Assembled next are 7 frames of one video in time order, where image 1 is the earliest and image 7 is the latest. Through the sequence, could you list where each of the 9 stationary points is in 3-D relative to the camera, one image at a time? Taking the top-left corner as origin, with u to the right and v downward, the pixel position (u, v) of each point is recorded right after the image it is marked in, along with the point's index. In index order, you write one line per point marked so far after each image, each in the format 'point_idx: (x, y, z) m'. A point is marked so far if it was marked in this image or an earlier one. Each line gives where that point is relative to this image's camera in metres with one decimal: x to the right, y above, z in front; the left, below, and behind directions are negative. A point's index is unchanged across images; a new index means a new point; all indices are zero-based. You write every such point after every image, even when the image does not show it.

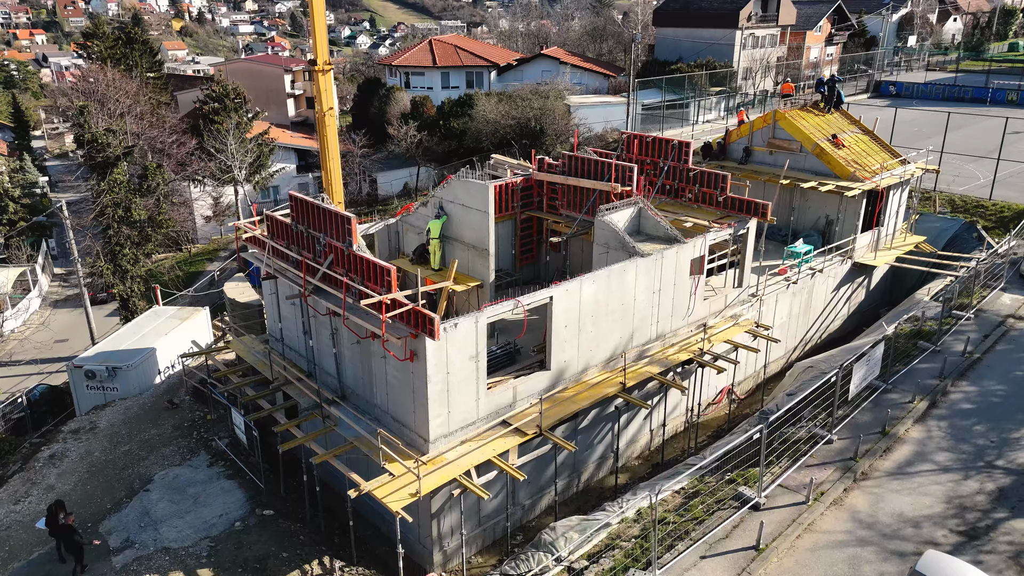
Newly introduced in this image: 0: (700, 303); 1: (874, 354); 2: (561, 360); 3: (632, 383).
0: (+4.9, -0.4, +19.6) m
1: (+7.3, -1.3, +15.1) m
2: (+1.1, -1.6, +16.4) m
3: (+2.7, -2.1, +16.9) m
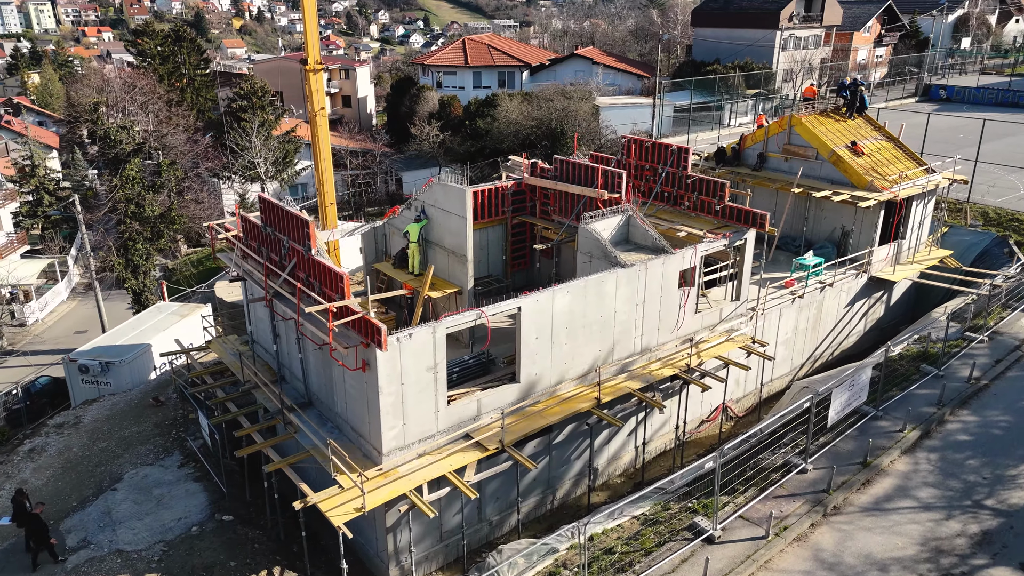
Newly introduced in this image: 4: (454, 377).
0: (+4.4, -0.7, +18.8) m
1: (+6.5, -1.7, +14.2) m
2: (+0.4, -1.8, +15.8) m
3: (+2.1, -2.4, +16.2) m
4: (-1.2, -1.9, +16.1) m
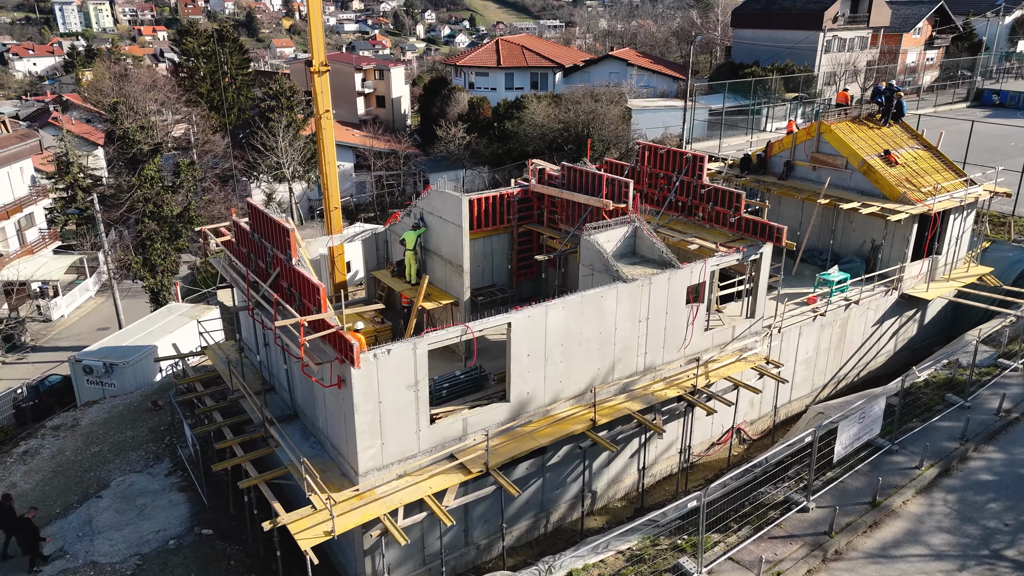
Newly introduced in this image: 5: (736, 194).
0: (+4.4, -1.1, +17.8) m
1: (+6.2, -2.1, +13.1) m
2: (+0.2, -2.1, +15.1) m
3: (+1.9, -2.7, +15.4) m
4: (-1.4, -2.2, +15.4) m
5: (+5.5, +2.3, +18.7) m
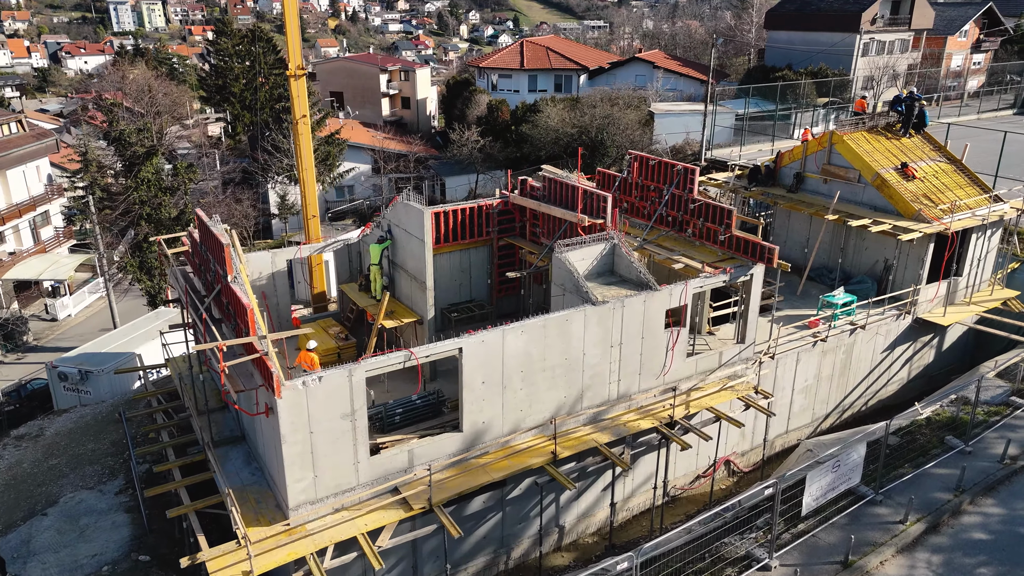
0: (+3.7, -1.6, +16.6) m
1: (+5.2, -2.7, +11.8) m
2: (-0.6, -2.5, +14.1) m
3: (+1.0, -3.2, +14.3) m
4: (-2.2, -2.5, +14.5) m
5: (+5.0, +1.8, +17.4) m
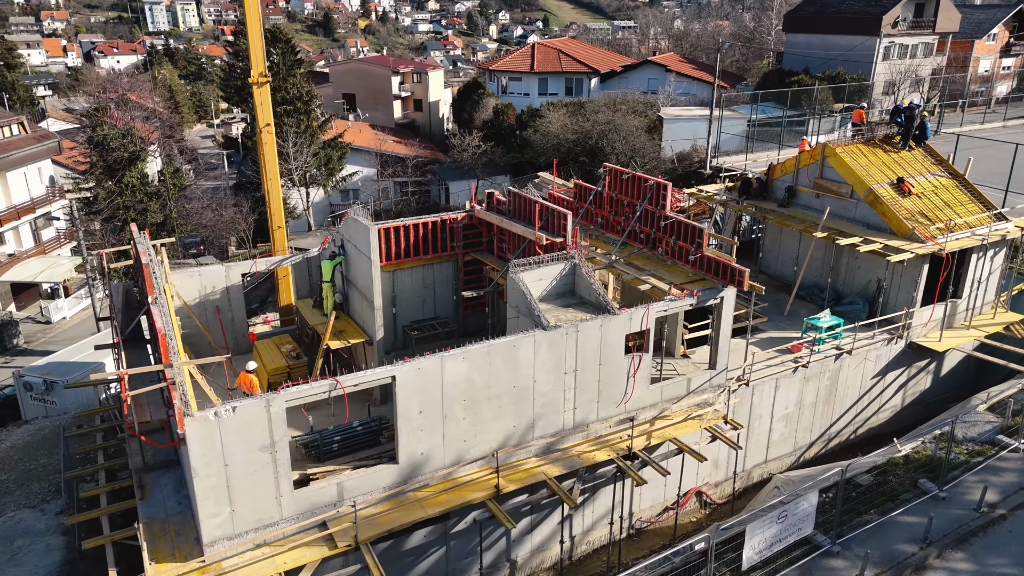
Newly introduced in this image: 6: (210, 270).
0: (+2.7, -2.1, +15.7) m
1: (+4.1, -3.2, +10.9) m
2: (-1.7, -2.9, +13.4) m
3: (0.0, -3.6, +13.5) m
4: (-3.3, -2.9, +13.8) m
5: (+4.1, +1.3, +16.5) m
6: (-6.9, +0.4, +17.2) m
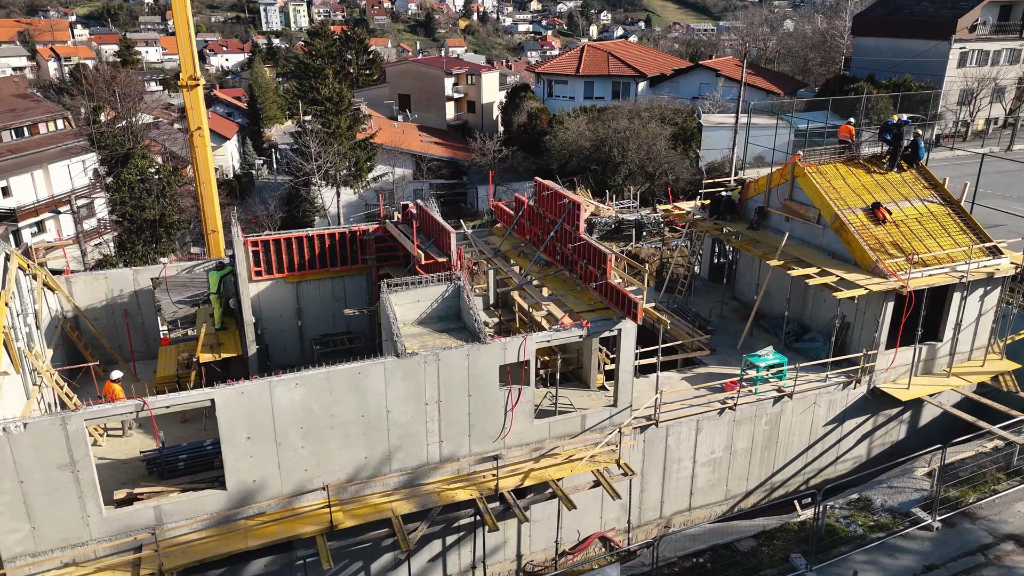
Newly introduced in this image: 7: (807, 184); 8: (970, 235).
0: (+0.3, -2.6, +14.5) m
1: (+1.0, -3.8, +9.6) m
2: (-4.5, -3.2, +12.8) m
3: (-2.8, -4.0, +12.7) m
4: (-6.0, -3.2, +13.4) m
5: (+1.8, +0.7, +15.1) m
6: (-9.0, +0.3, +17.2) m
7: (+7.4, +2.6, +18.8) m
8: (+11.1, +1.3, +18.3) m
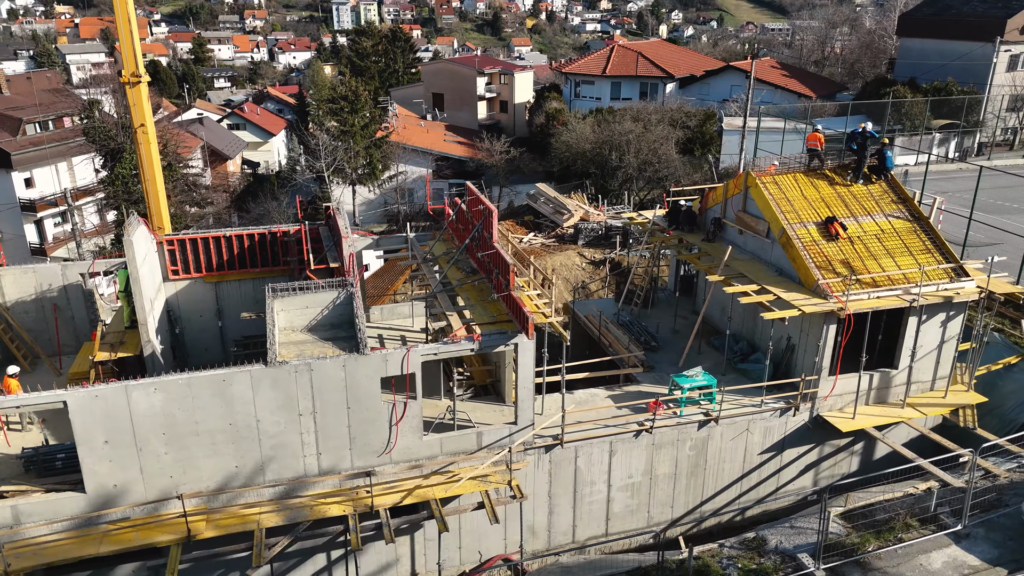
0: (-1.8, -2.8, +14.0) m
1: (-1.6, -3.9, +9.0) m
2: (-6.7, -3.3, +12.6) m
3: (-5.1, -4.1, +12.4) m
4: (-8.1, -3.1, +13.4) m
5: (-0.1, +0.5, +14.4) m
6: (-10.7, +0.4, +17.4) m
7: (+5.8, +2.2, +17.7) m
8: (+9.4, +0.8, +16.8) m
